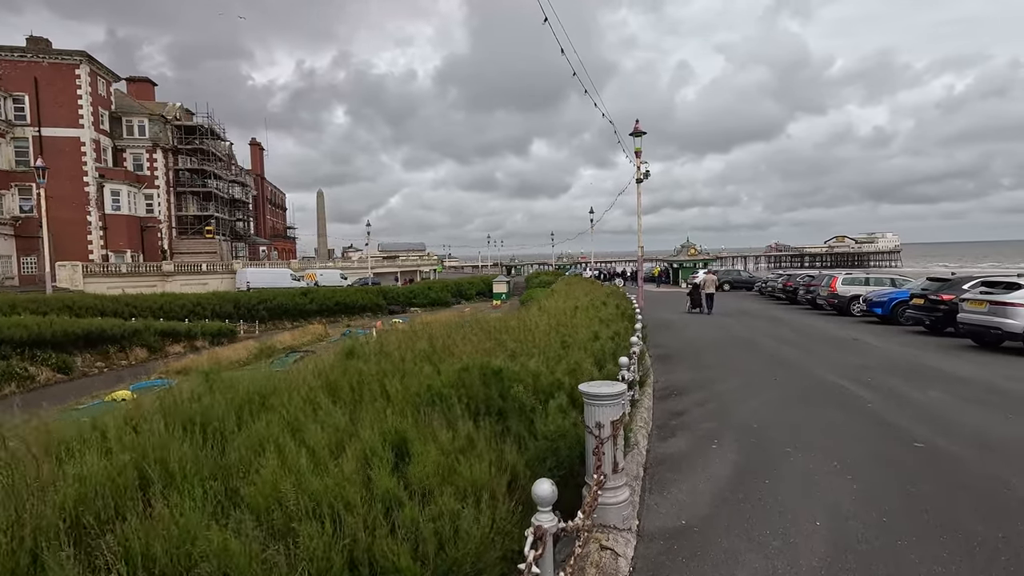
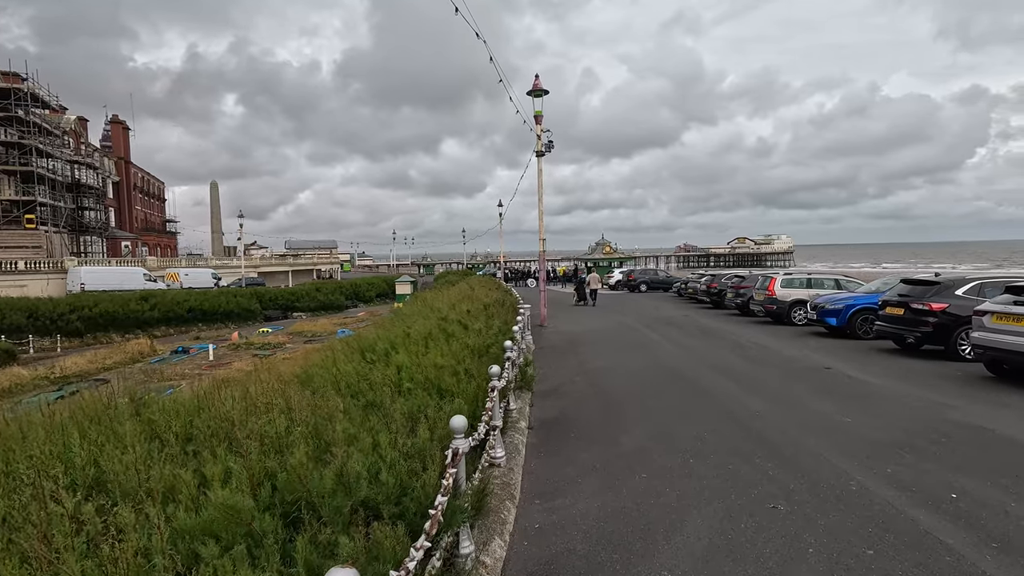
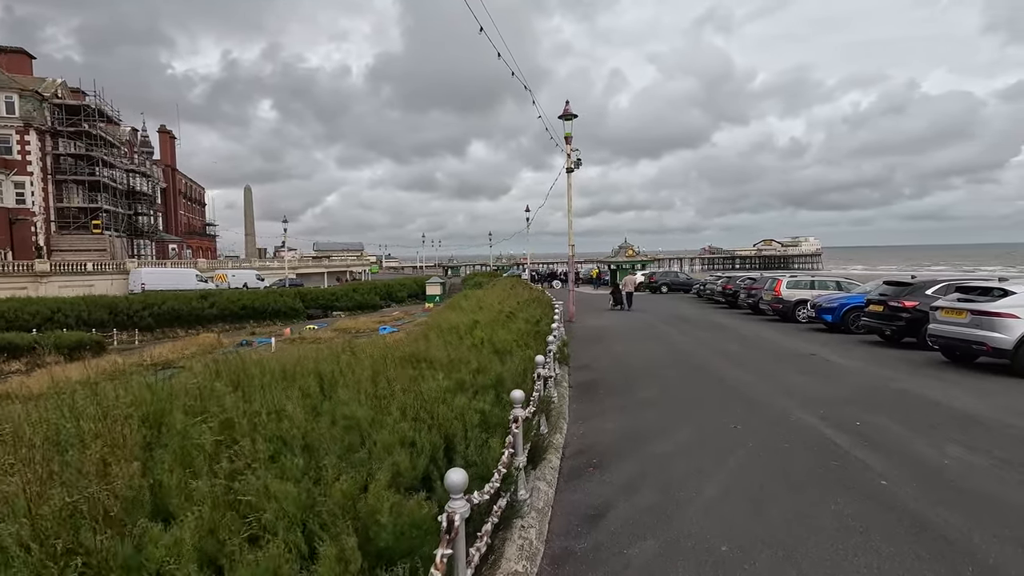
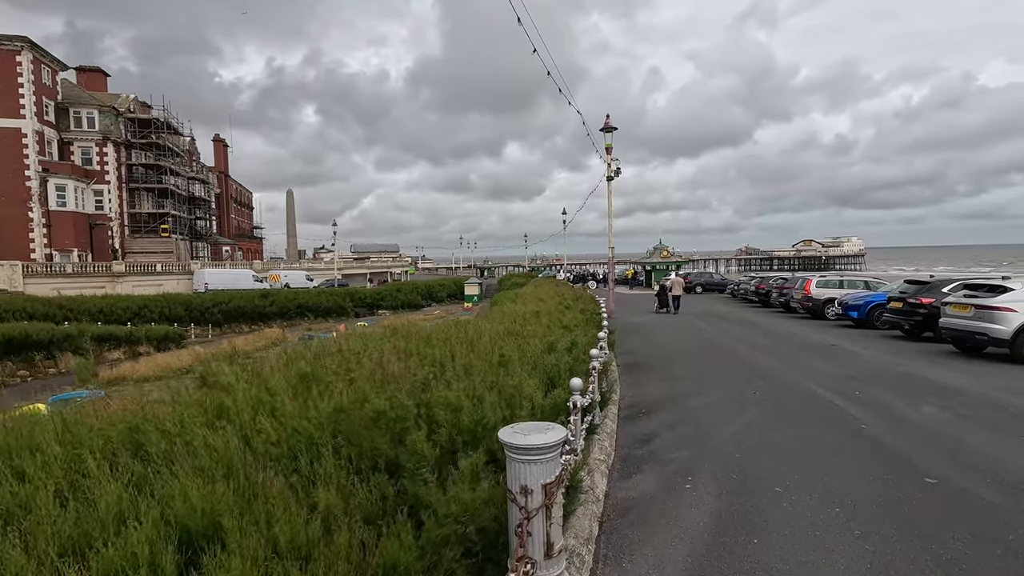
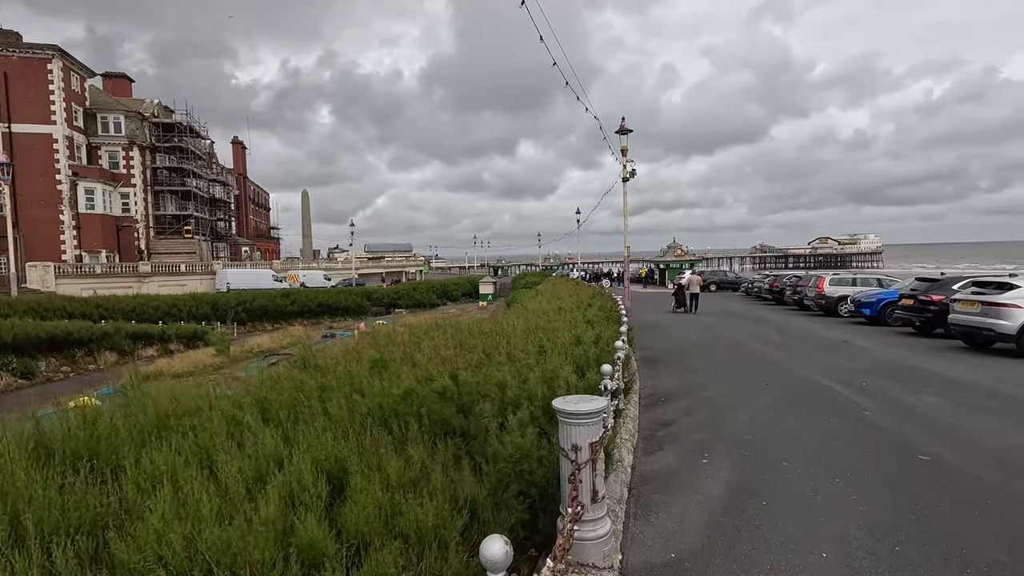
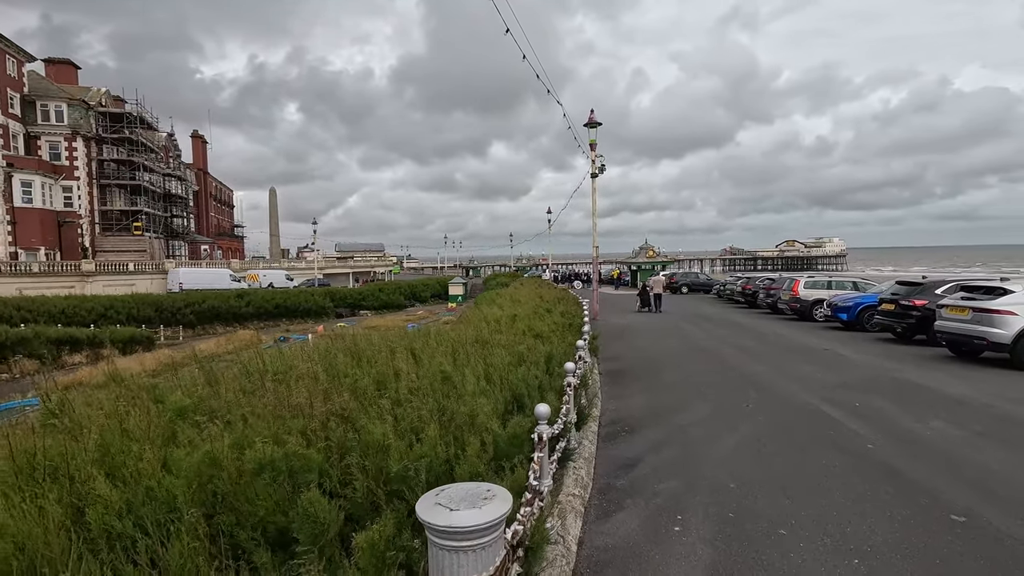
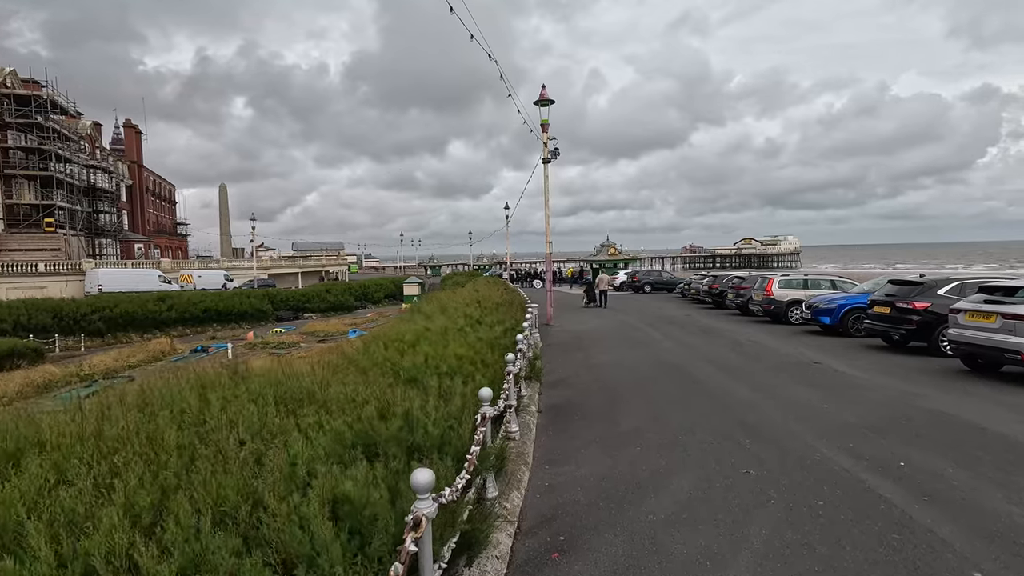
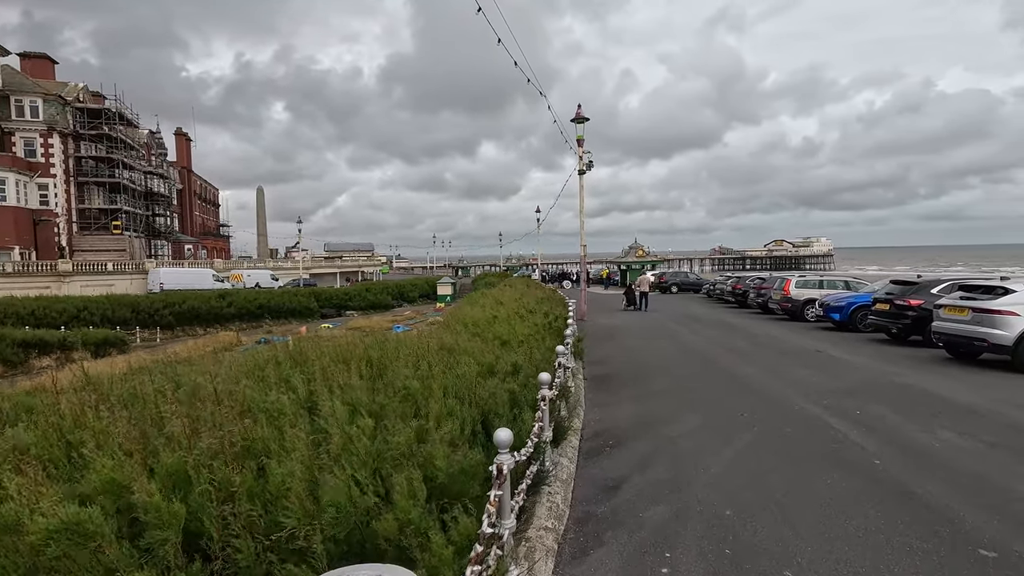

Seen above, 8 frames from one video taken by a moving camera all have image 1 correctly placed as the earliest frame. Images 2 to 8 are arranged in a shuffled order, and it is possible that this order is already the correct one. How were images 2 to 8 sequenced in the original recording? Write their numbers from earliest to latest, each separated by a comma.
5, 4, 6, 8, 3, 7, 2
